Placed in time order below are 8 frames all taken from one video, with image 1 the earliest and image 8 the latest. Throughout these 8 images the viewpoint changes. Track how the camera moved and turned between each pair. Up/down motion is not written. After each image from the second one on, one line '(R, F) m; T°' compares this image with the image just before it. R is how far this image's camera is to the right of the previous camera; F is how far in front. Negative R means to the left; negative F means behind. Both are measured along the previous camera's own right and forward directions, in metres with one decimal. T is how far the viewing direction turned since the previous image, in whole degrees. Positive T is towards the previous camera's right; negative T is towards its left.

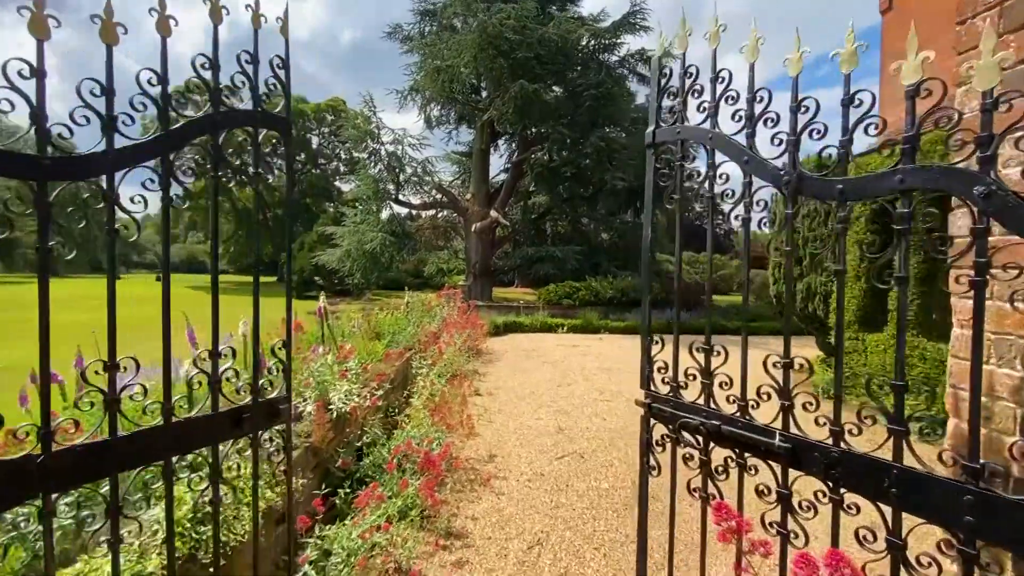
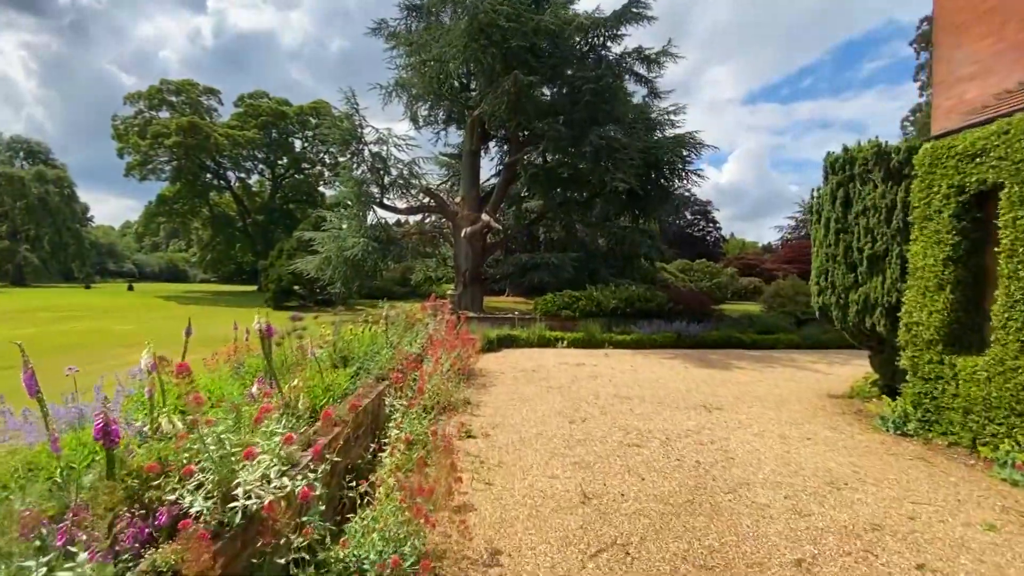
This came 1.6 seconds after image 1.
(-0.1, +1.3) m; +1°
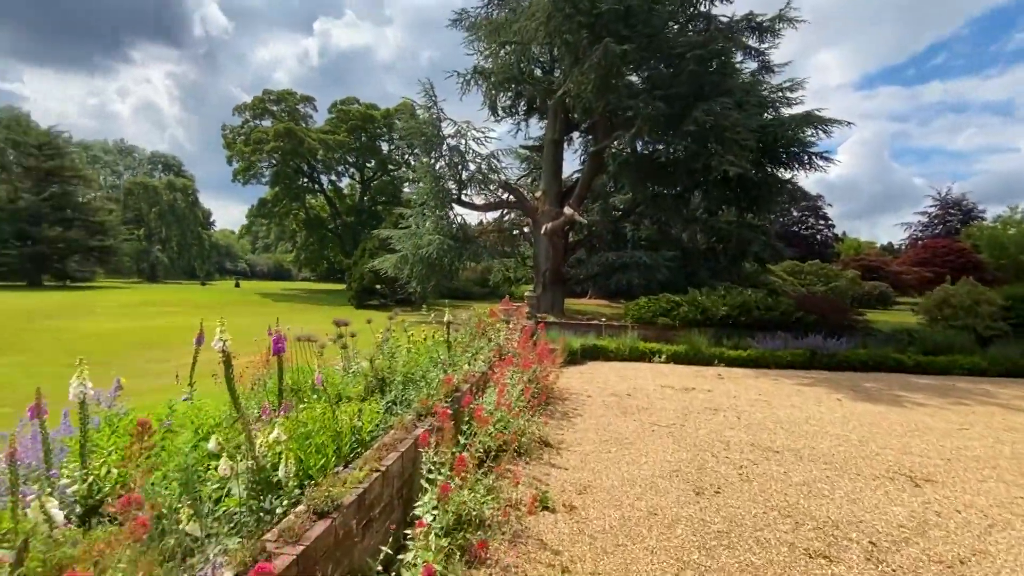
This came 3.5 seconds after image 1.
(-0.1, +1.6) m; -10°
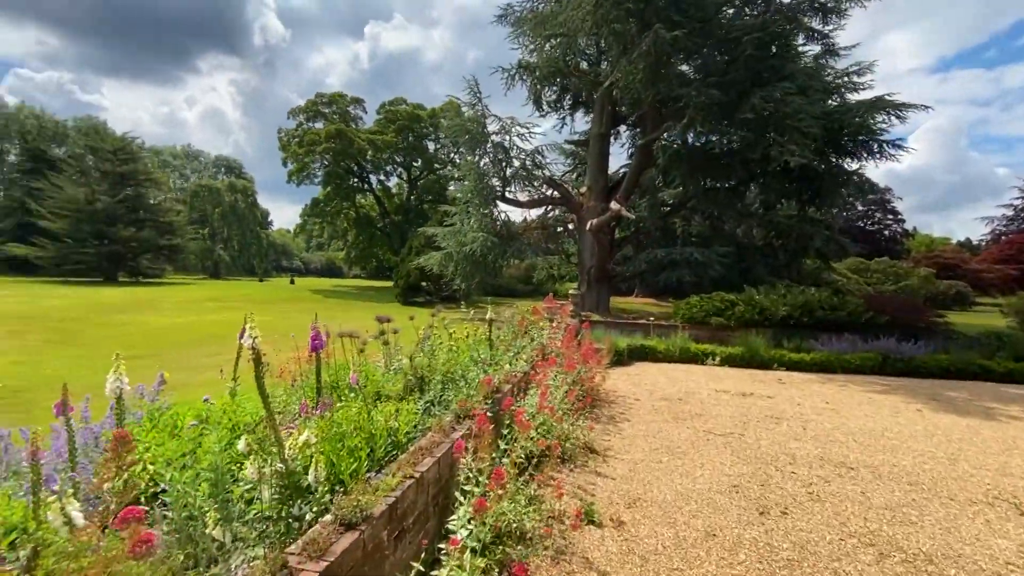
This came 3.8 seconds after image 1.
(0.0, +0.2) m; -5°
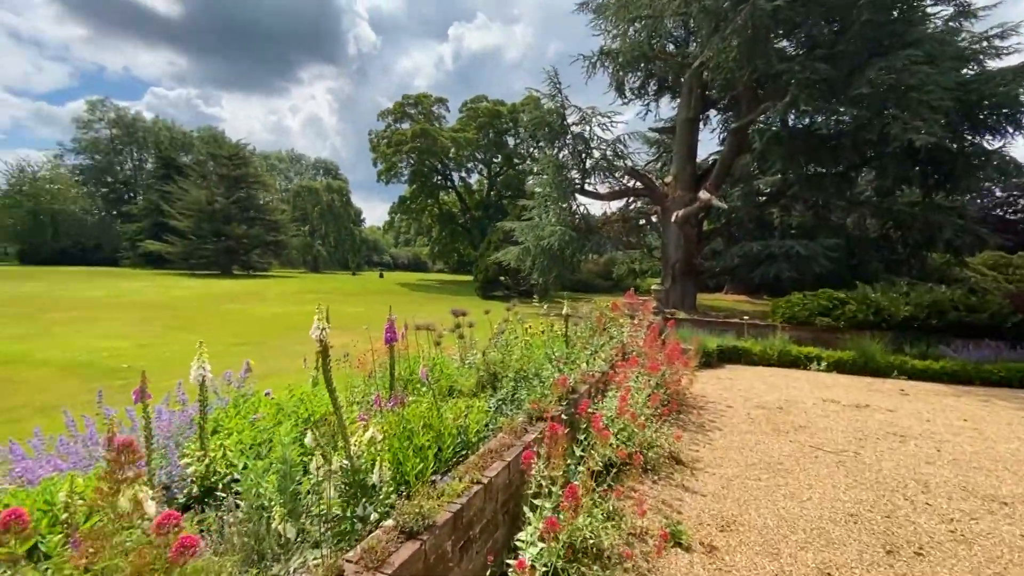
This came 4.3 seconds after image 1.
(0.0, +0.2) m; -9°
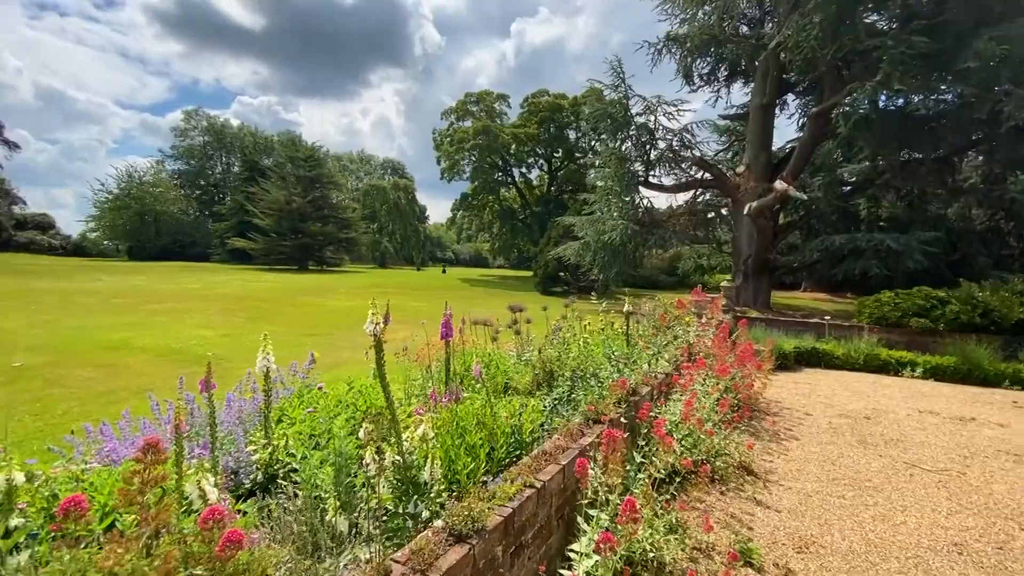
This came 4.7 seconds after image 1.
(0.0, +0.1) m; -7°
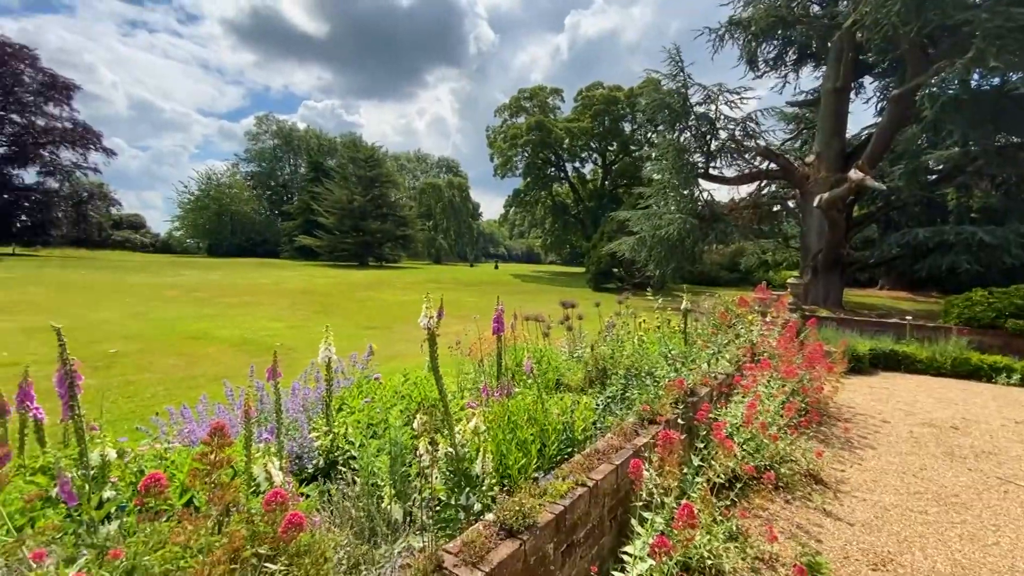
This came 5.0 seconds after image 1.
(0.0, 0.0) m; -6°
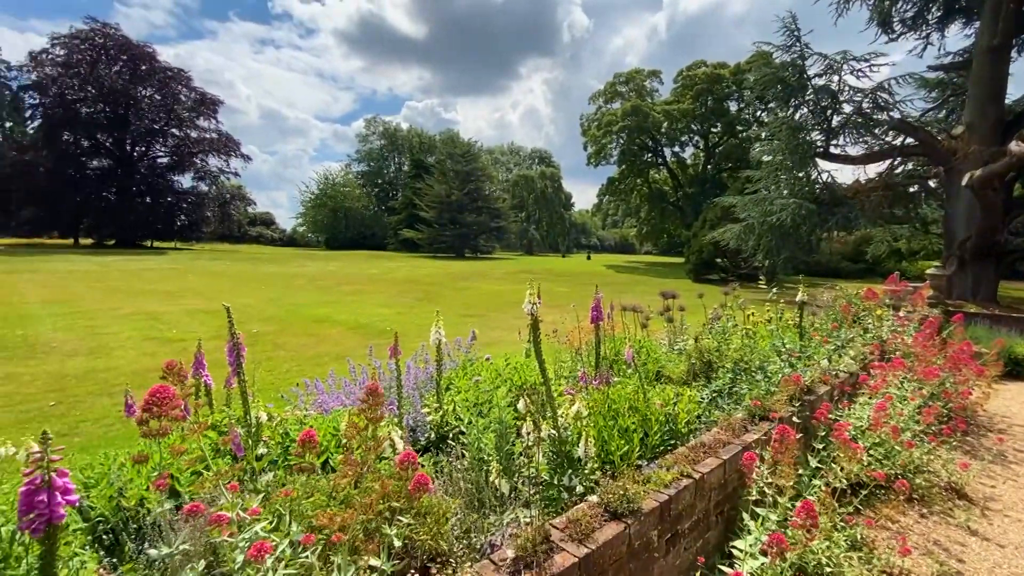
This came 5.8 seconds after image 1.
(-0.1, -0.1) m; -11°
